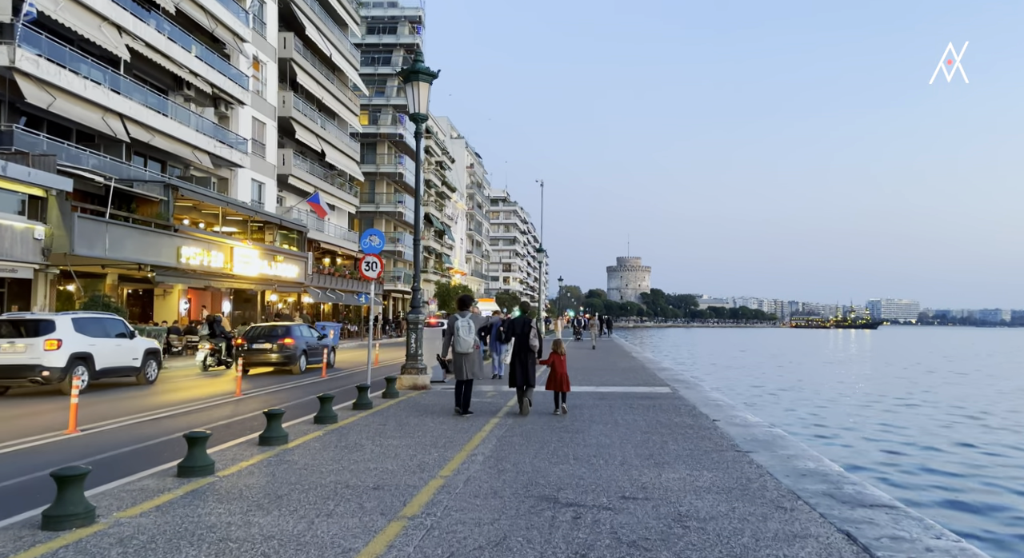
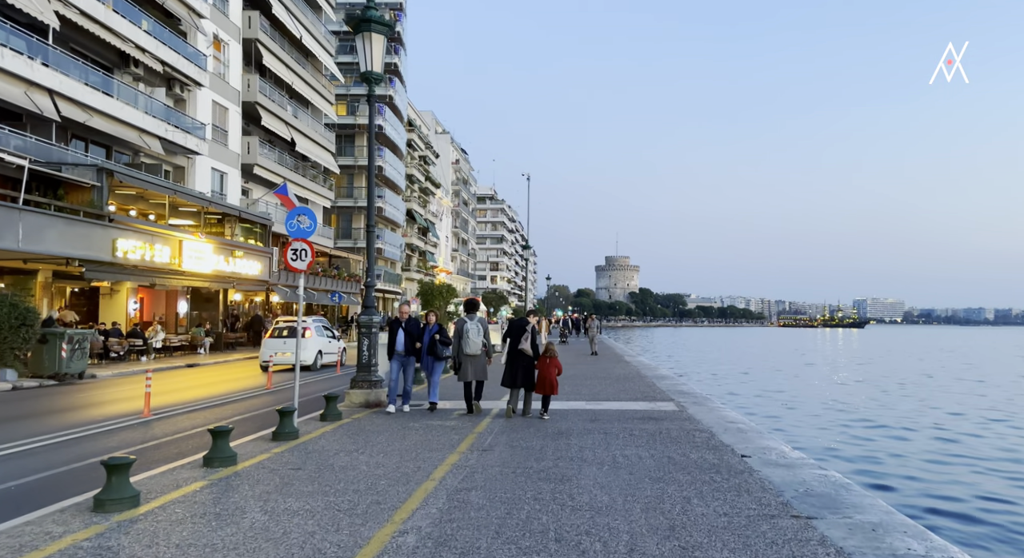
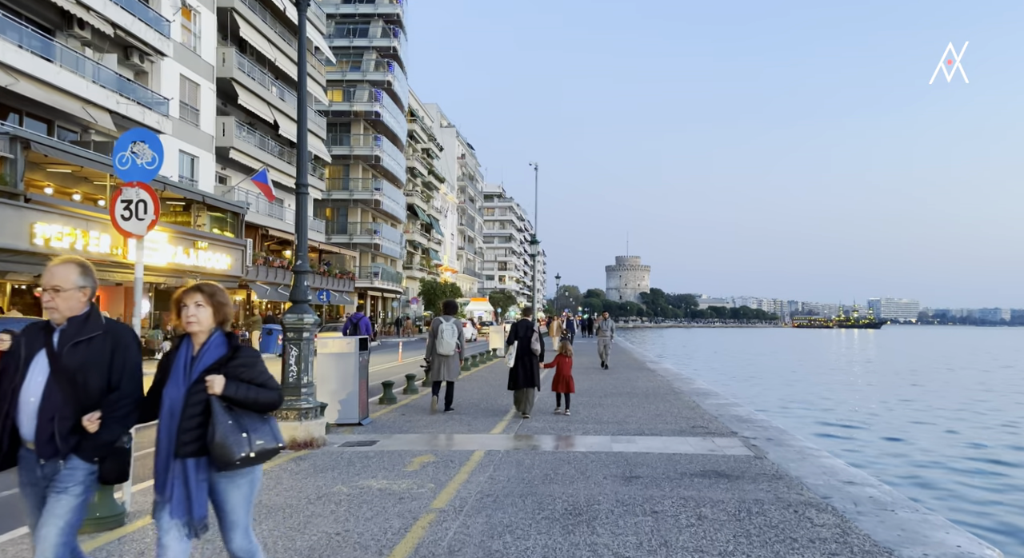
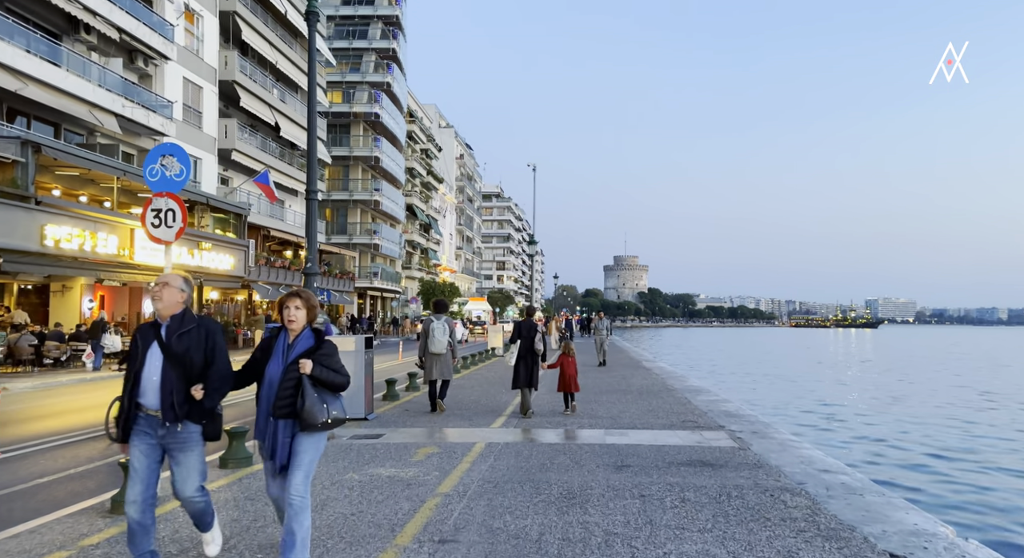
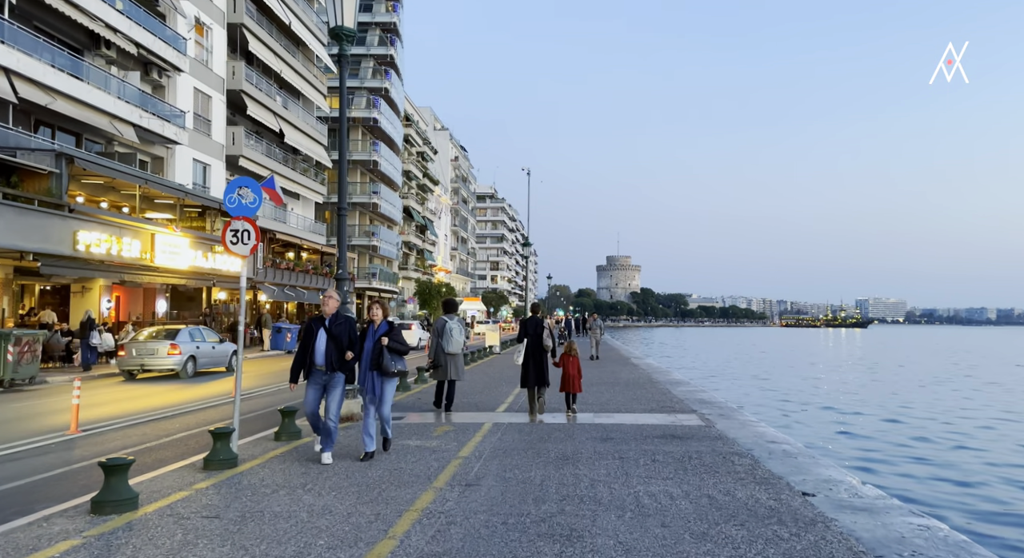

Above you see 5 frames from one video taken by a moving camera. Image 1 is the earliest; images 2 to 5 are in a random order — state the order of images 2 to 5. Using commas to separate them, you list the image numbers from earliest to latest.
2, 5, 4, 3
